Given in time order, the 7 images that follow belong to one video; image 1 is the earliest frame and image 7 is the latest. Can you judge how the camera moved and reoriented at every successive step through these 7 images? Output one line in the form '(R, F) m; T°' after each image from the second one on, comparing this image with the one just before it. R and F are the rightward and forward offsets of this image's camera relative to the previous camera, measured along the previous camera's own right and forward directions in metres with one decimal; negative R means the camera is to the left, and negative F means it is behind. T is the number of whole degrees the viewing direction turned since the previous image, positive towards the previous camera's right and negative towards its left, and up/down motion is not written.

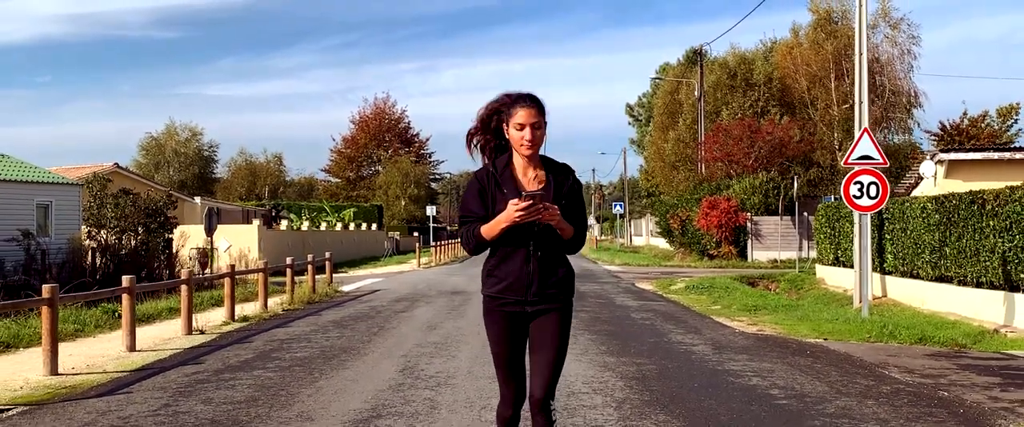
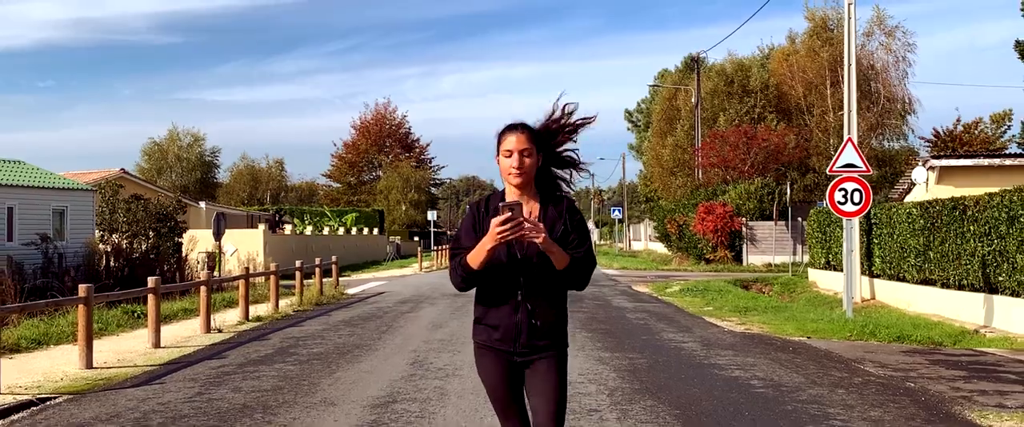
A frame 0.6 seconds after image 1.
(0.0, -0.7) m; 0°
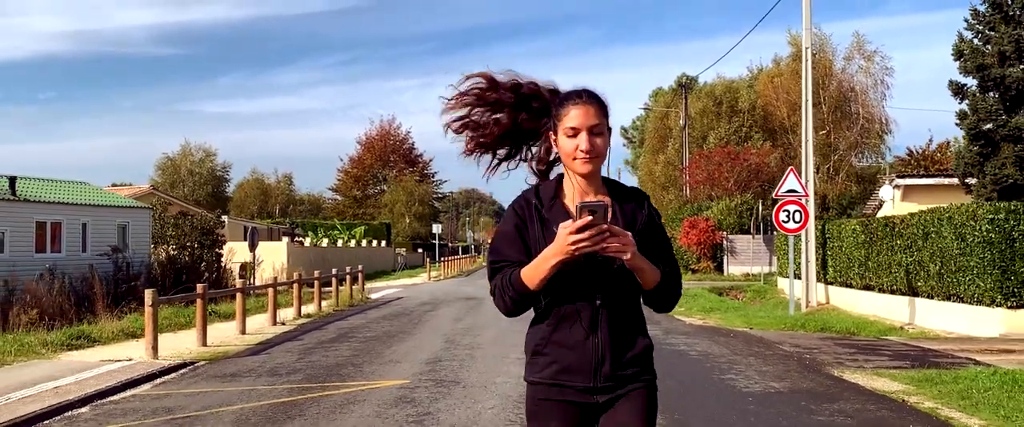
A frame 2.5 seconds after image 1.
(-0.1, -3.1) m; 0°
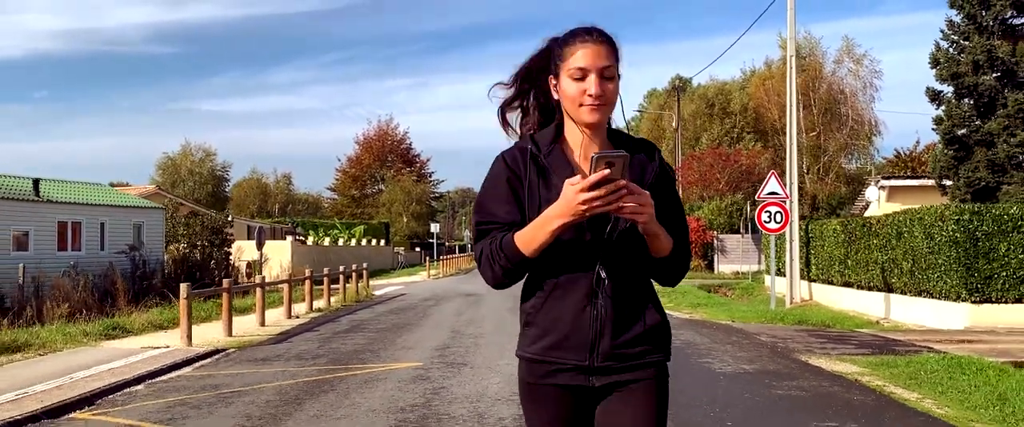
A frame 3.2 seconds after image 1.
(-0.1, -1.1) m; 0°
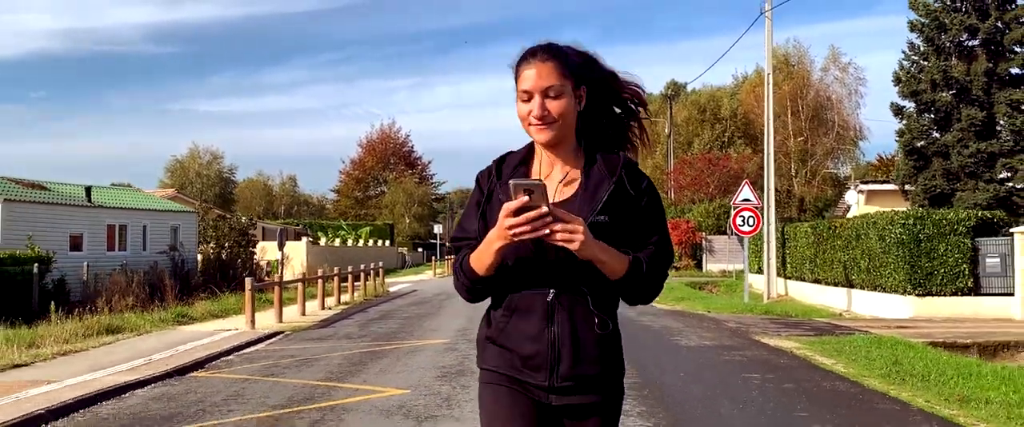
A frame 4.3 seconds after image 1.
(-0.1, -2.4) m; 0°
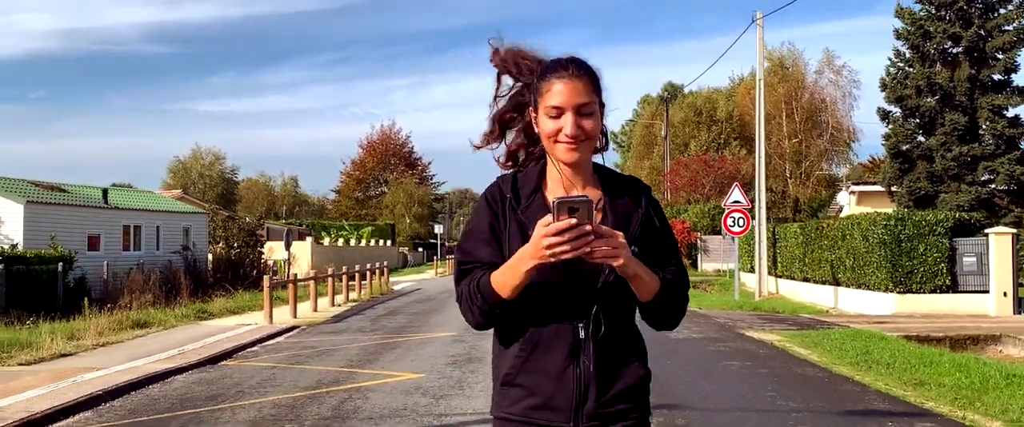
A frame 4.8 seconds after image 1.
(0.0, -0.9) m; 0°
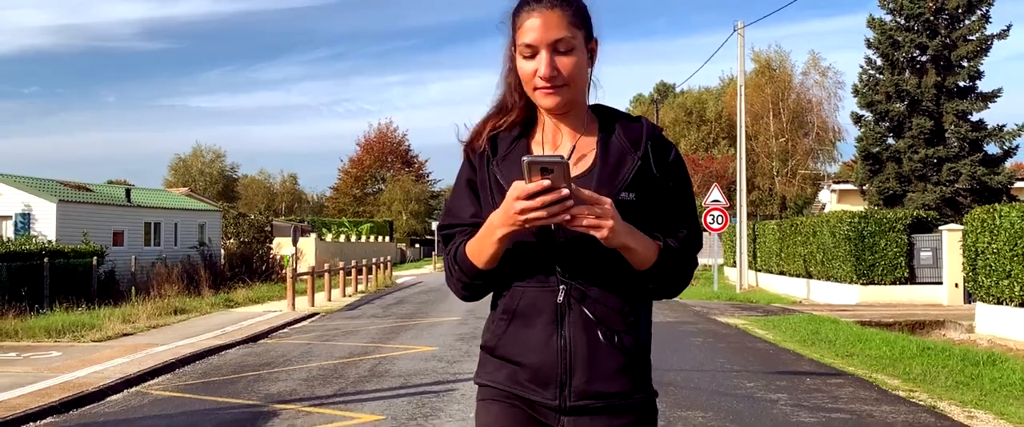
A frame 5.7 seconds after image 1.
(0.0, -1.8) m; 0°
